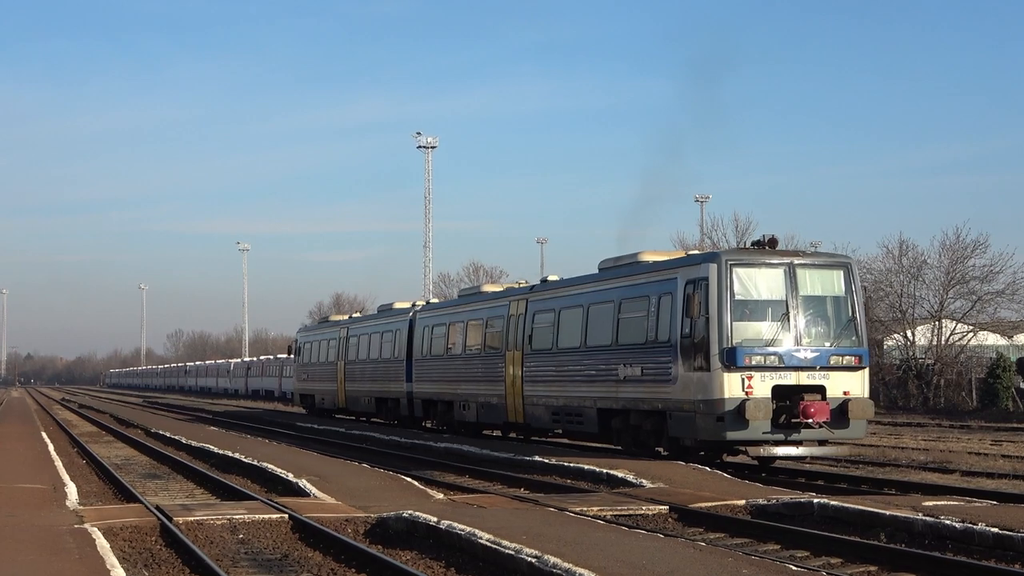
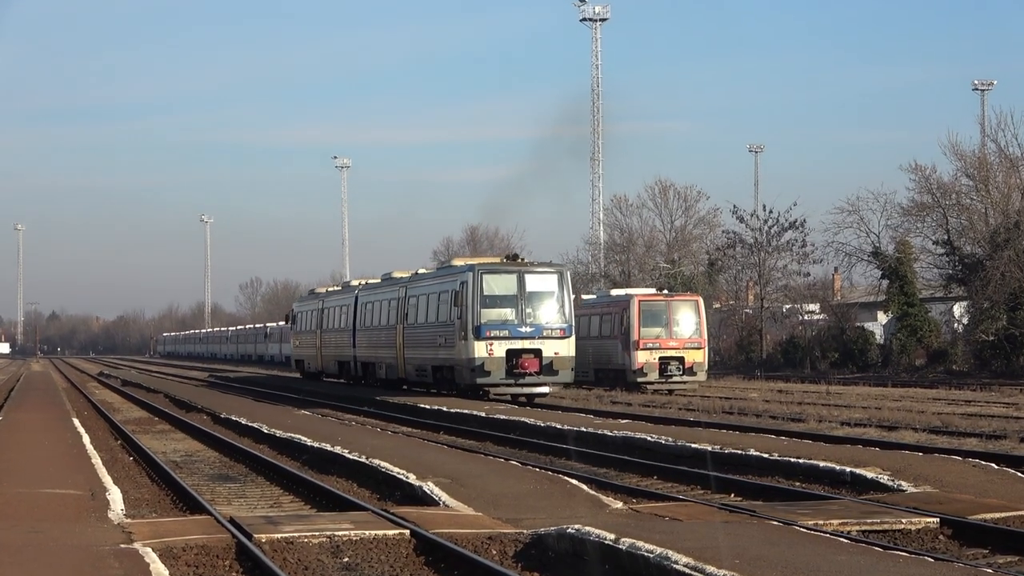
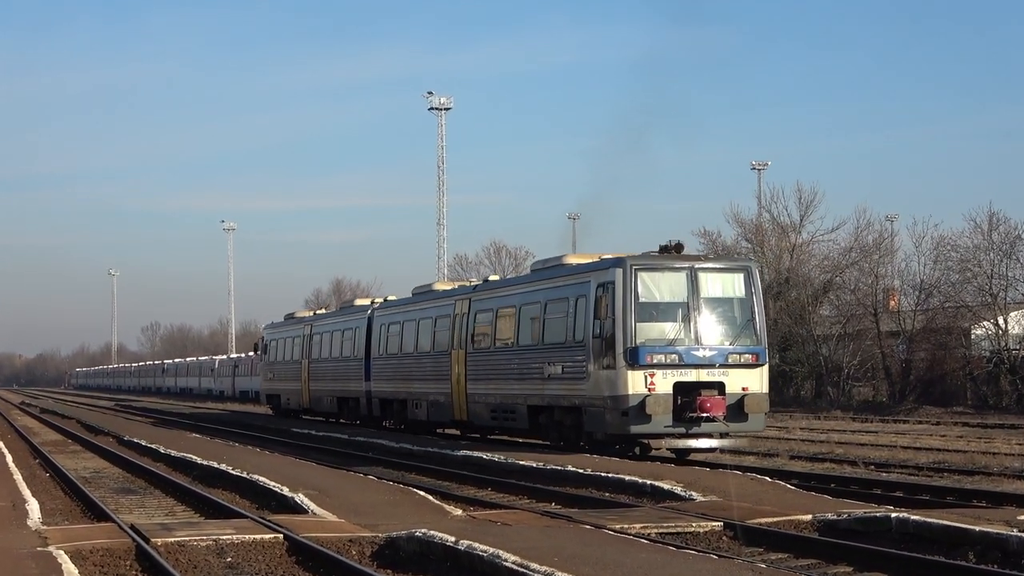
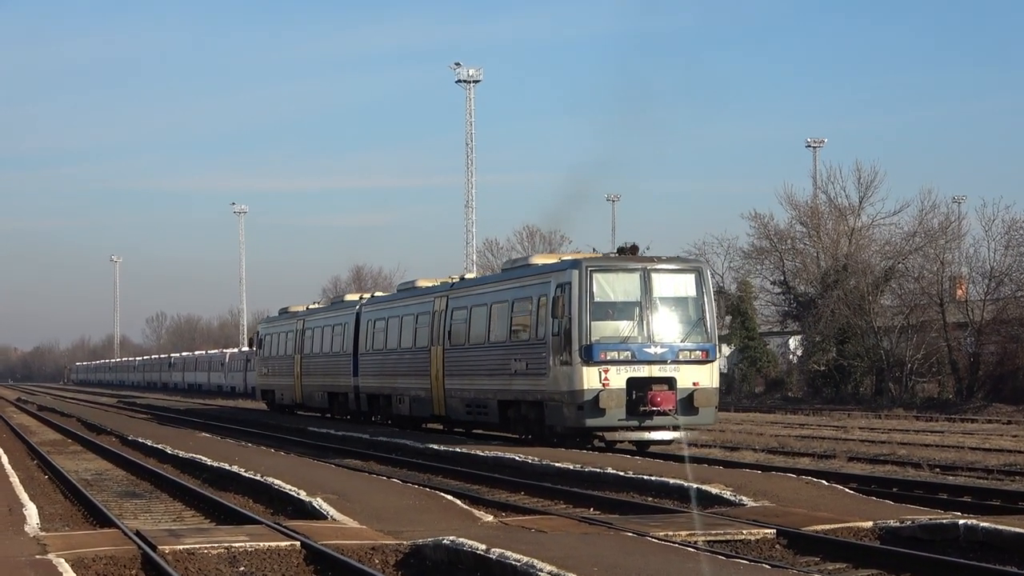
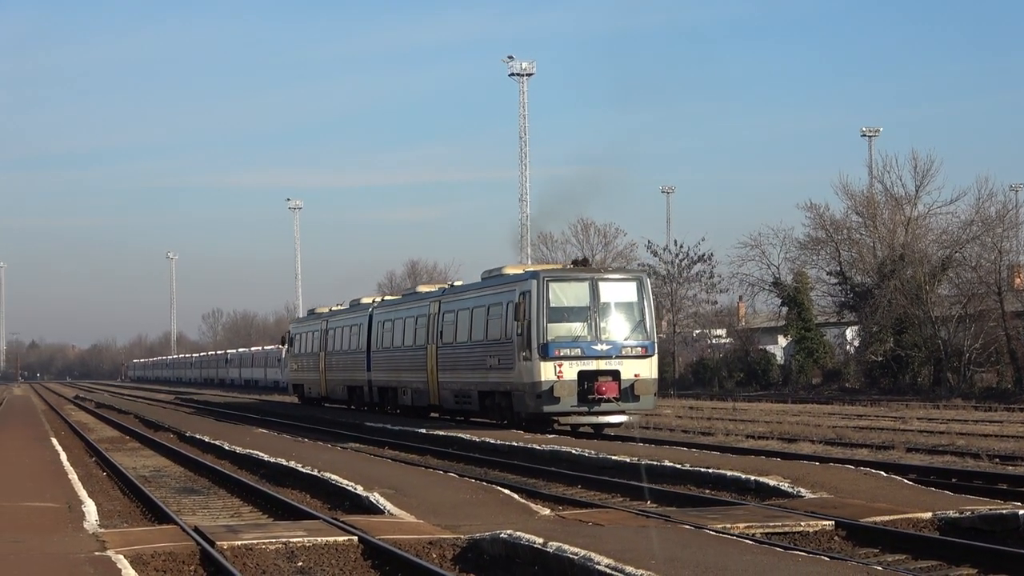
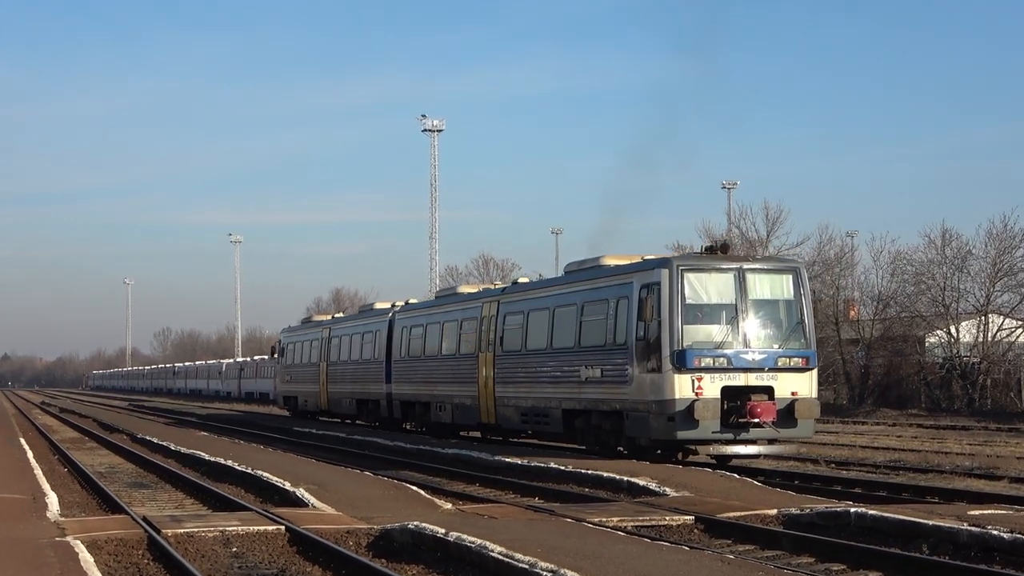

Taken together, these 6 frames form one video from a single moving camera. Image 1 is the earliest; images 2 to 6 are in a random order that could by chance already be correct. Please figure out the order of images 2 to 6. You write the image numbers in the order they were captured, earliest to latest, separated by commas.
6, 3, 4, 5, 2
